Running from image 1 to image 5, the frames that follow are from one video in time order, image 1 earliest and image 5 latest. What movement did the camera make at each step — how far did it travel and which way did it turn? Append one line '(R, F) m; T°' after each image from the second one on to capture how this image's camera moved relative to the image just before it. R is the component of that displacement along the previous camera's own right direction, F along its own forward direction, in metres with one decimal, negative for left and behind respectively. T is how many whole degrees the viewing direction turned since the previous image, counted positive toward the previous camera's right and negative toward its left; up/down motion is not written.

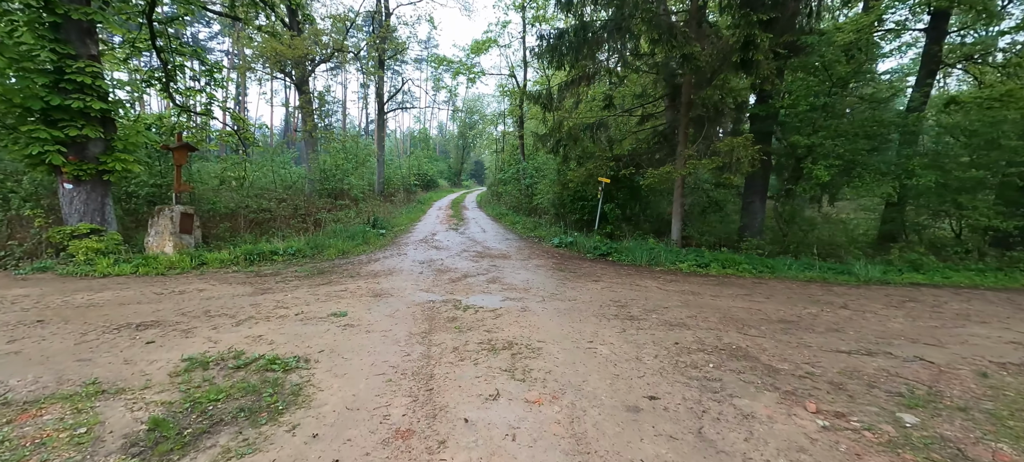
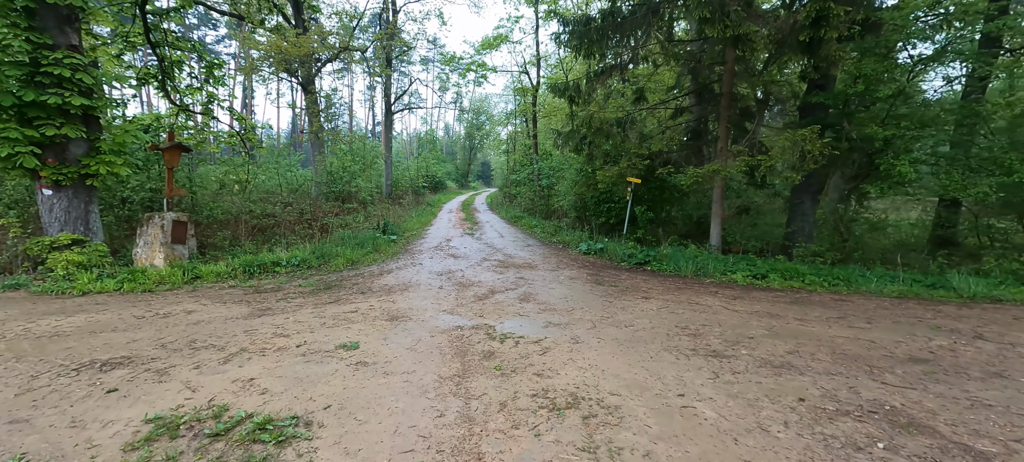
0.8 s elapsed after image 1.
(-0.4, +1.0) m; -1°
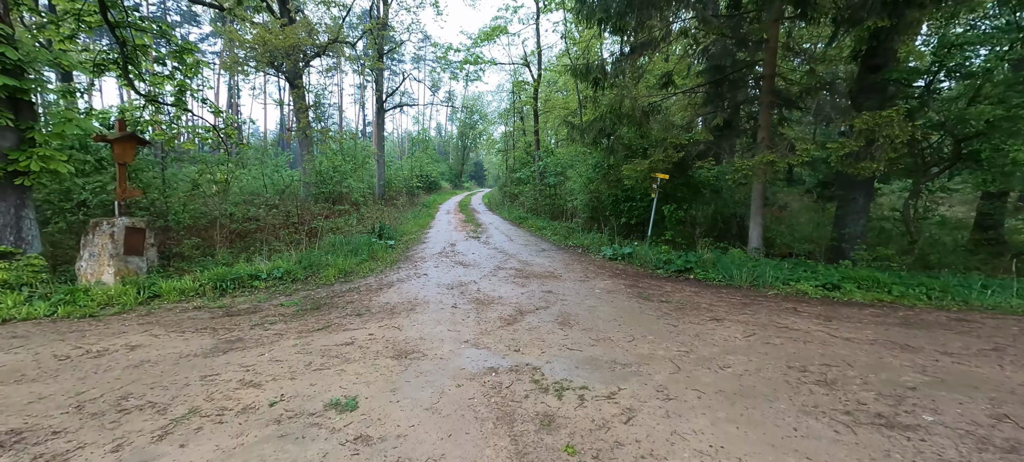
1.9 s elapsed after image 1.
(-0.5, +1.2) m; +1°
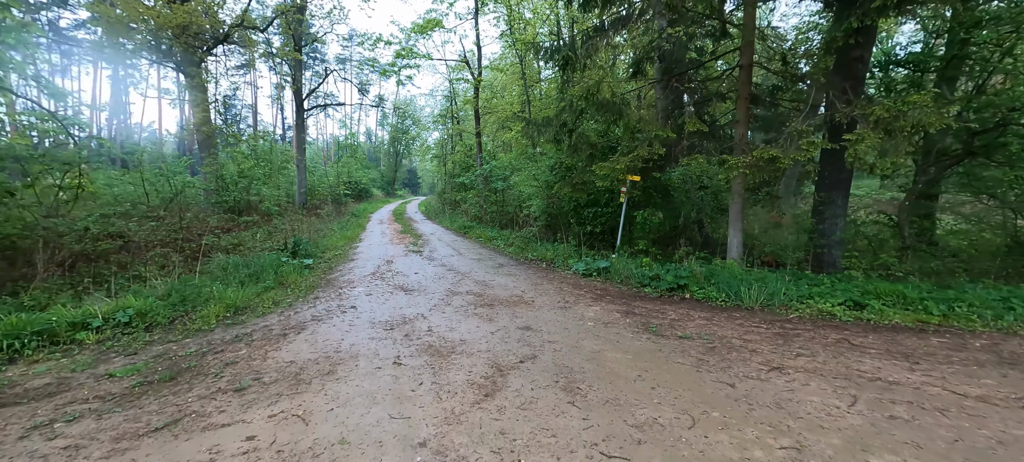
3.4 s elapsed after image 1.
(-0.3, +1.7) m; +9°
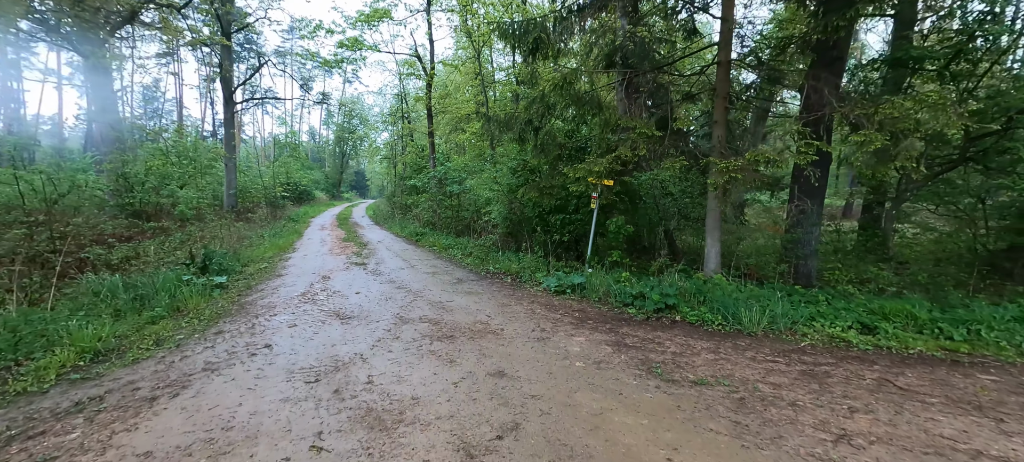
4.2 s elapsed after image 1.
(-0.1, +1.1) m; +7°
